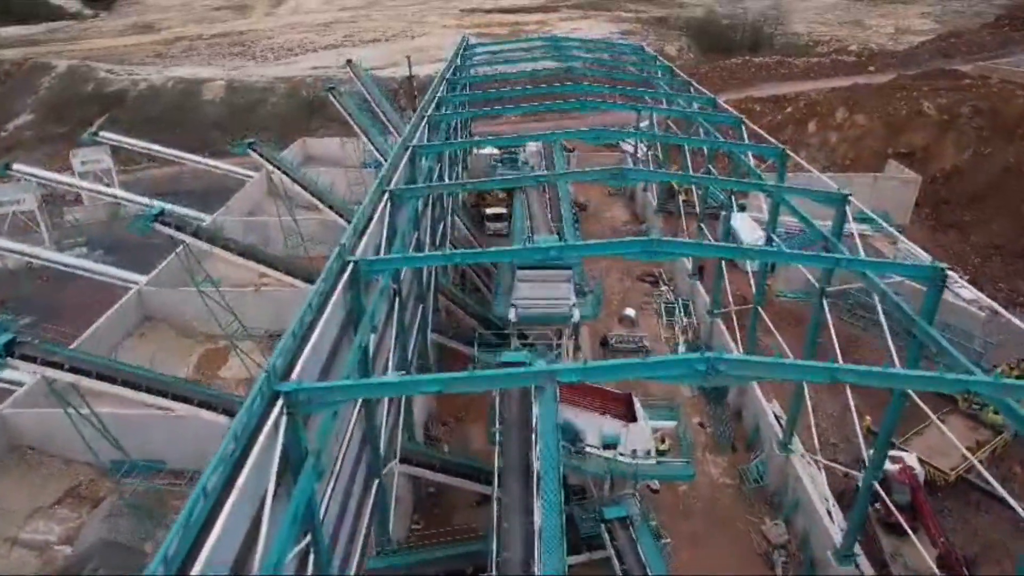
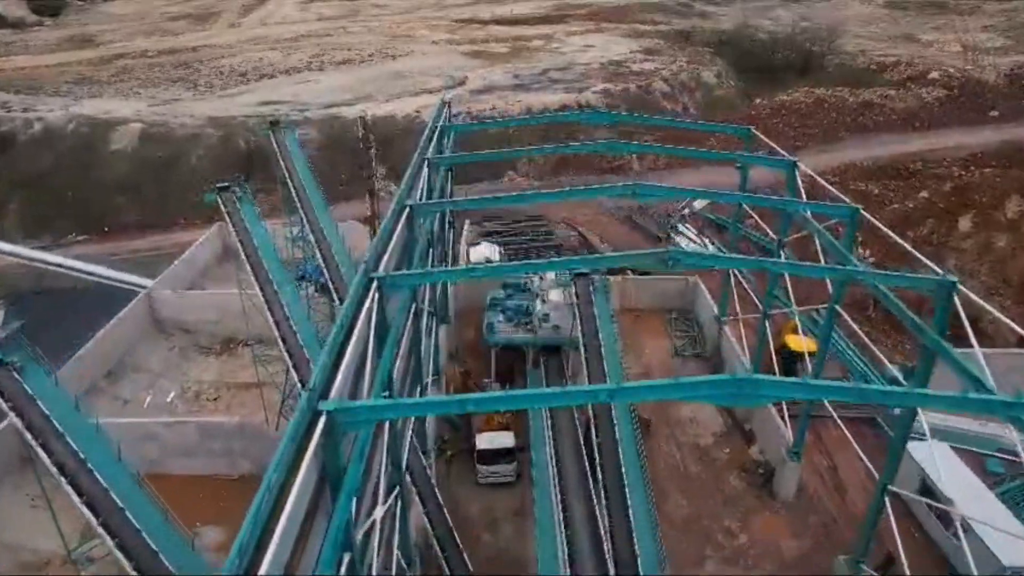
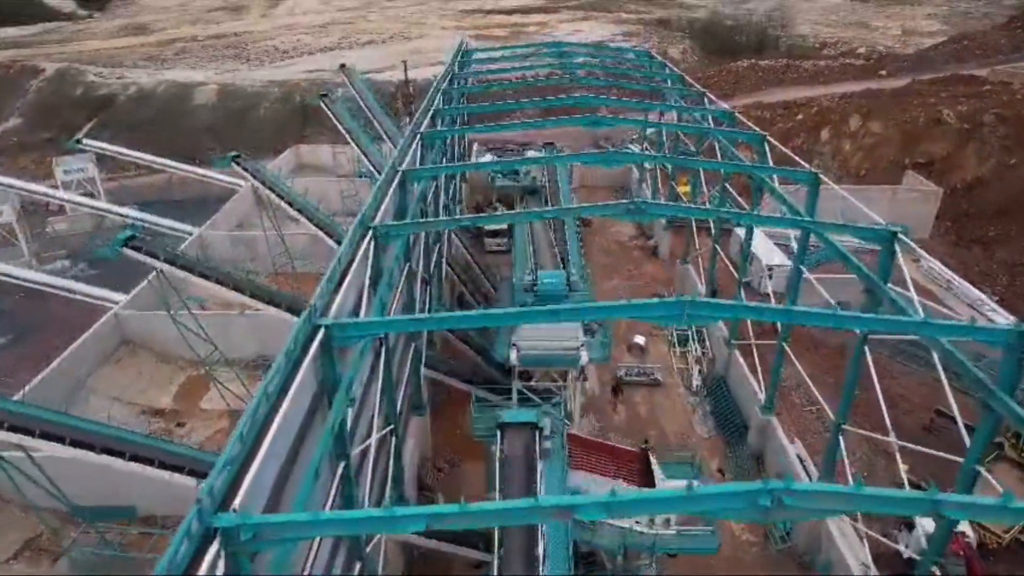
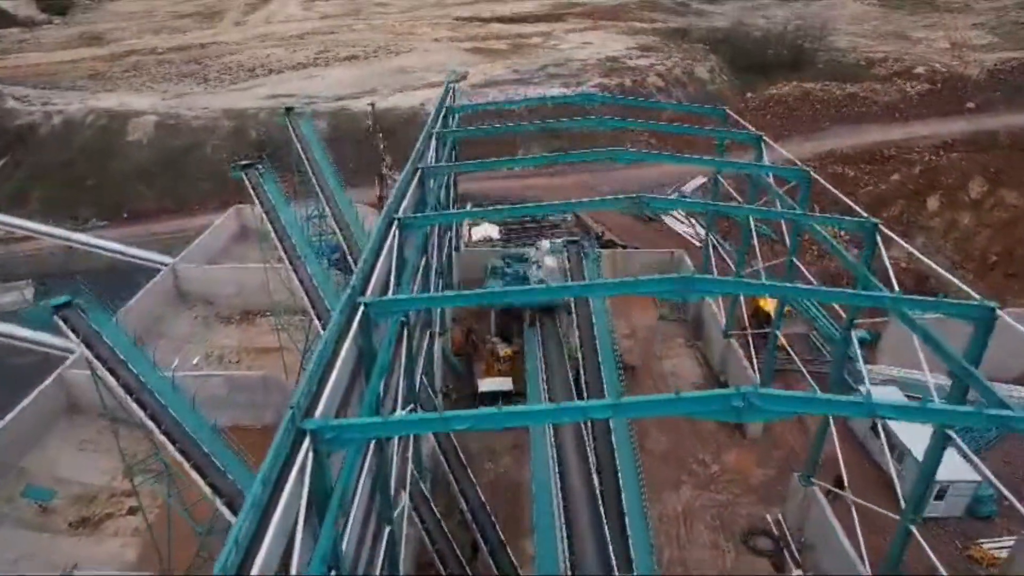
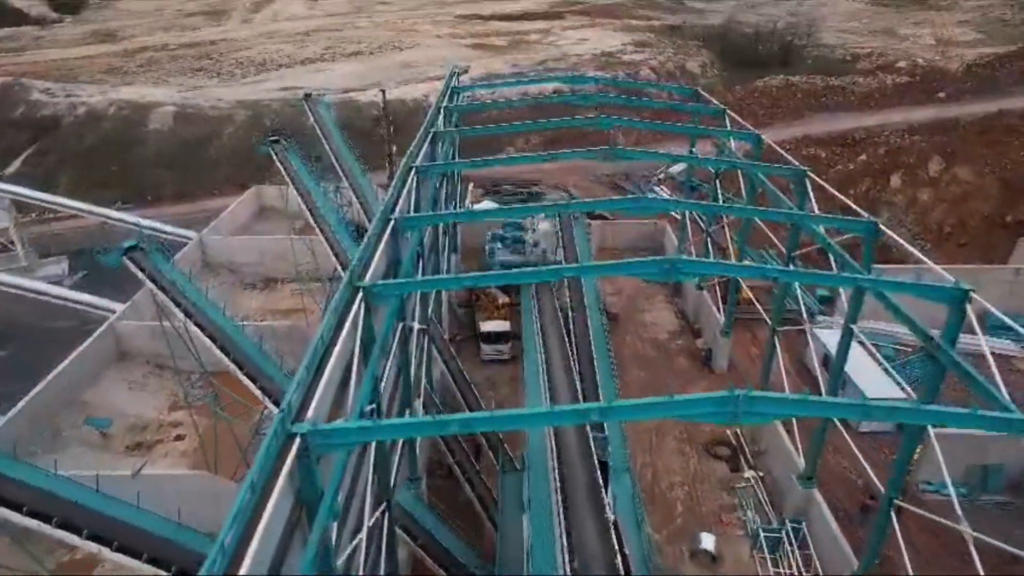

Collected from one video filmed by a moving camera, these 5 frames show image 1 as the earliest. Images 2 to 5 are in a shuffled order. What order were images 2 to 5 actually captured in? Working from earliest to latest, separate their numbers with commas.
3, 5, 4, 2
